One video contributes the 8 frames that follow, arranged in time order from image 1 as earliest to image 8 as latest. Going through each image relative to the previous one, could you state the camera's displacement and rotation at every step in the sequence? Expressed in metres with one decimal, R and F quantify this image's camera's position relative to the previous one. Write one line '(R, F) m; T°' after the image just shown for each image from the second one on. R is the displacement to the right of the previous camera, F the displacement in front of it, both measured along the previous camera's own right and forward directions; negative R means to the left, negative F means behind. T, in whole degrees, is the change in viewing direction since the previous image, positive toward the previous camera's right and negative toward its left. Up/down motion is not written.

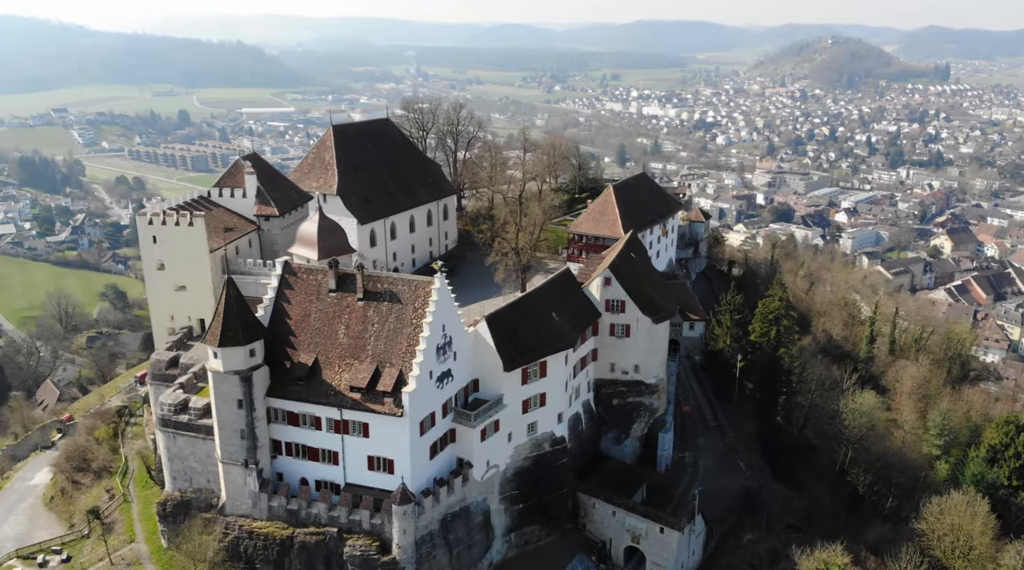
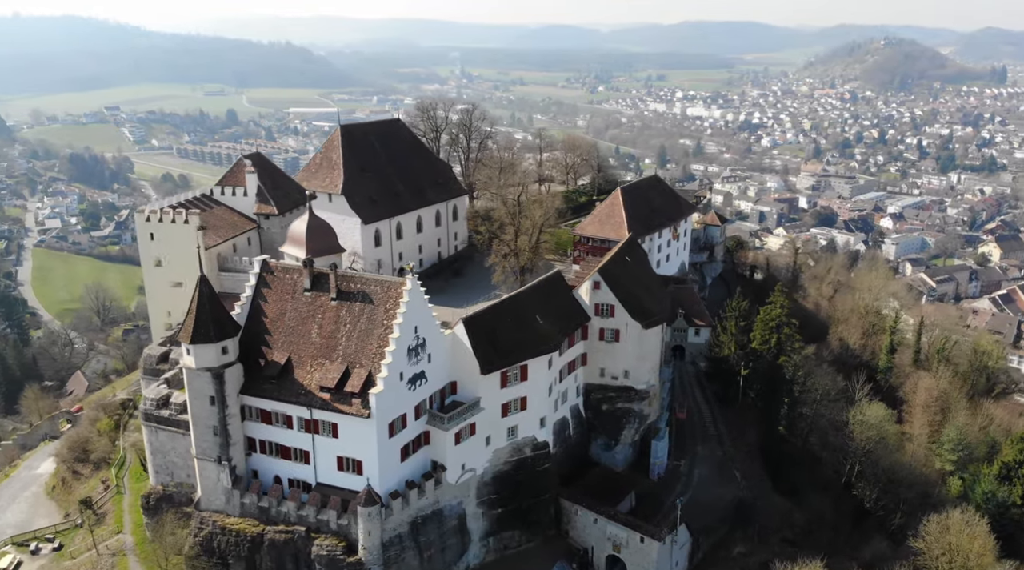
(+3.4, +0.5) m; -3°
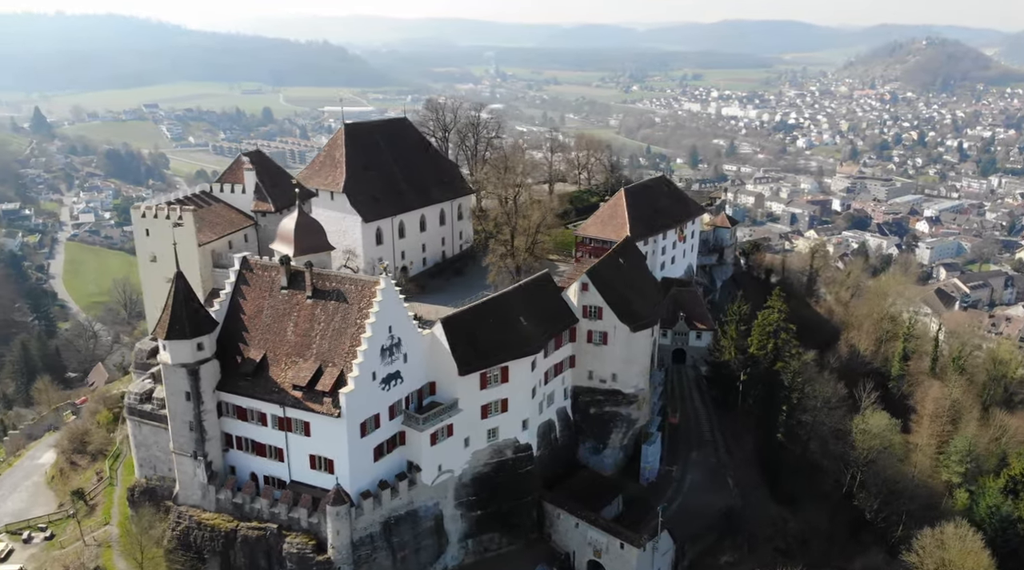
(+2.8, +0.4) m; -2°
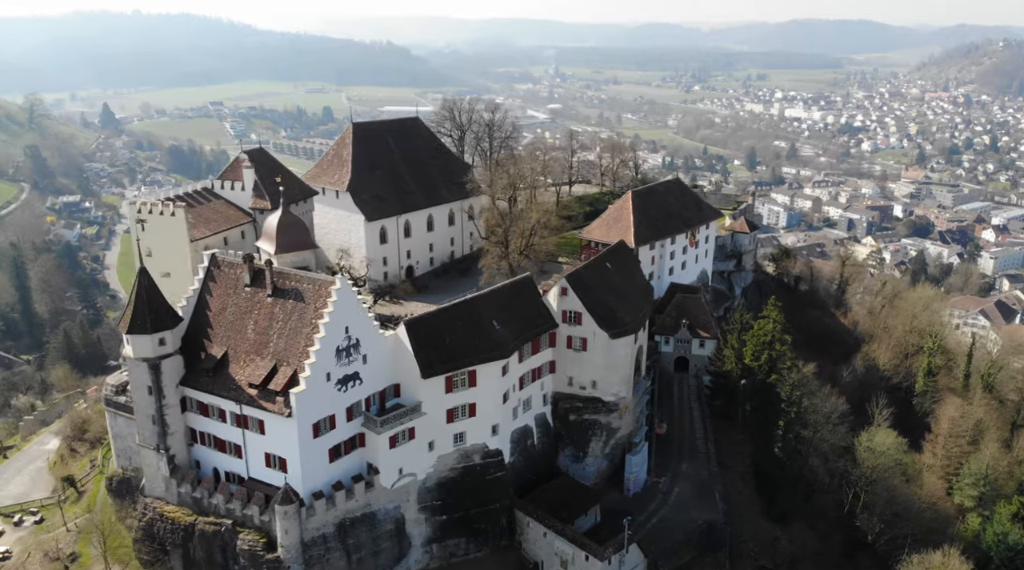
(+4.8, +0.9) m; -4°
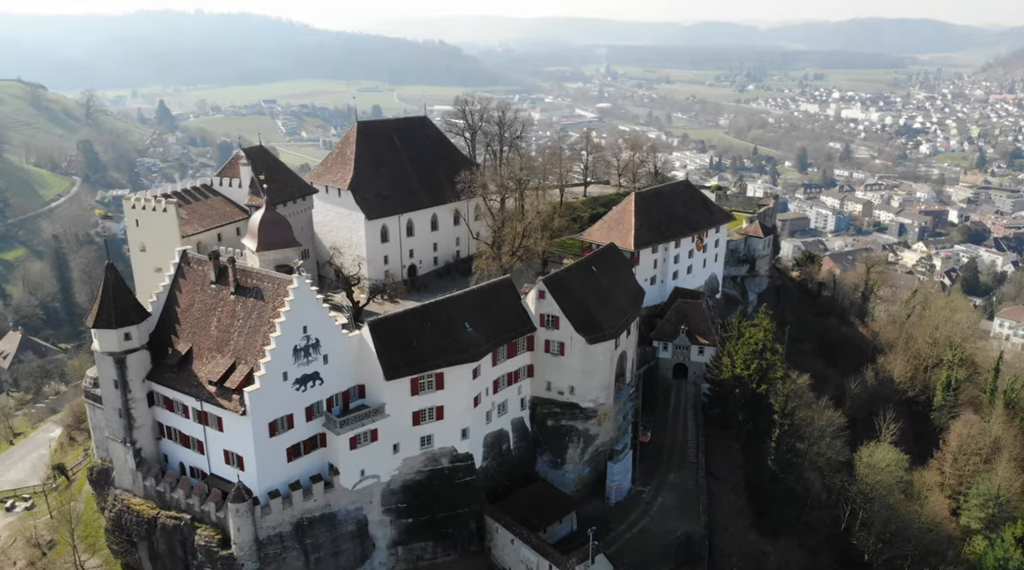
(+4.3, +0.8) m; -4°
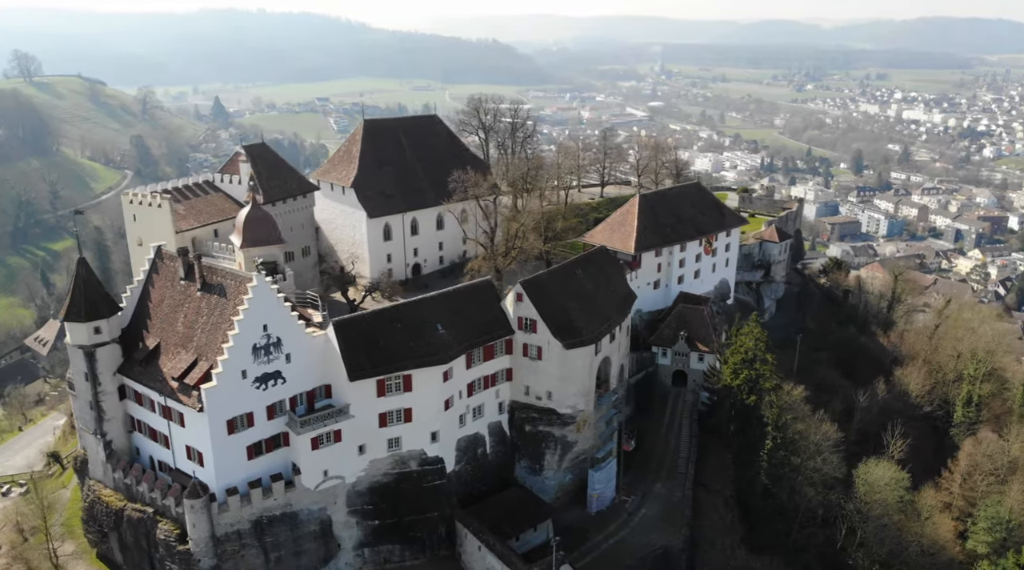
(+4.3, +0.9) m; -4°
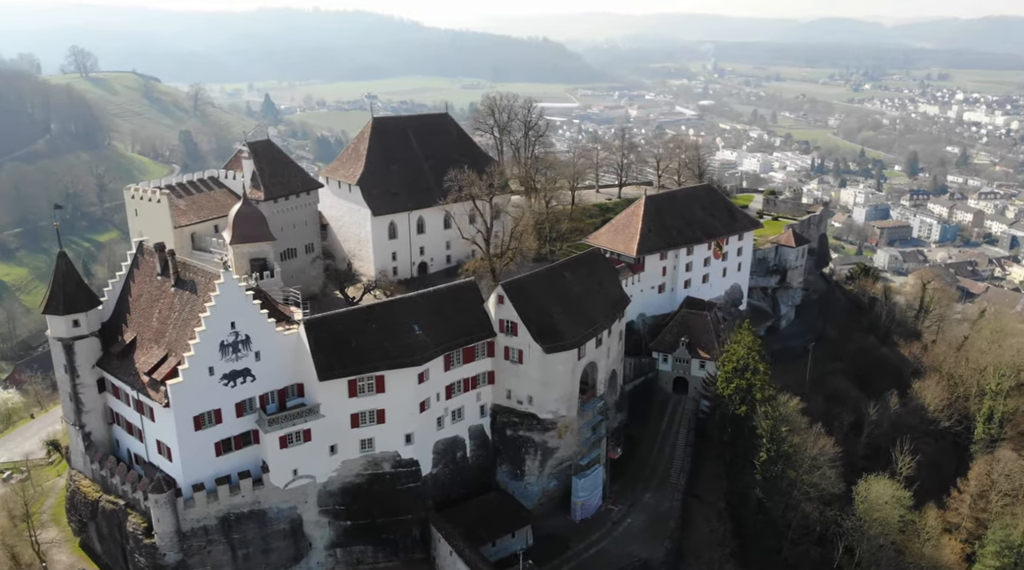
(+3.8, +0.9) m; -4°
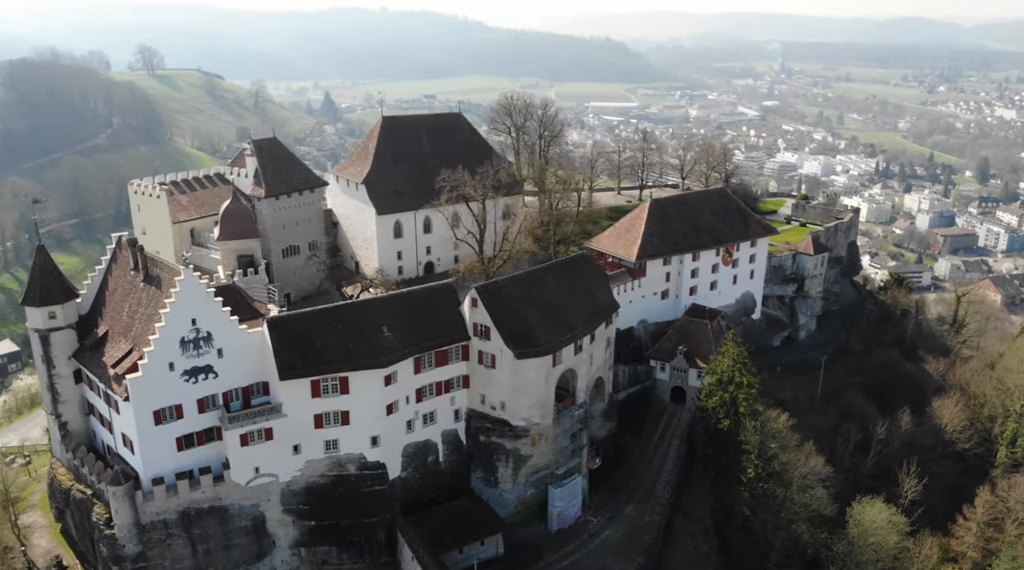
(+4.7, +1.0) m; -4°
